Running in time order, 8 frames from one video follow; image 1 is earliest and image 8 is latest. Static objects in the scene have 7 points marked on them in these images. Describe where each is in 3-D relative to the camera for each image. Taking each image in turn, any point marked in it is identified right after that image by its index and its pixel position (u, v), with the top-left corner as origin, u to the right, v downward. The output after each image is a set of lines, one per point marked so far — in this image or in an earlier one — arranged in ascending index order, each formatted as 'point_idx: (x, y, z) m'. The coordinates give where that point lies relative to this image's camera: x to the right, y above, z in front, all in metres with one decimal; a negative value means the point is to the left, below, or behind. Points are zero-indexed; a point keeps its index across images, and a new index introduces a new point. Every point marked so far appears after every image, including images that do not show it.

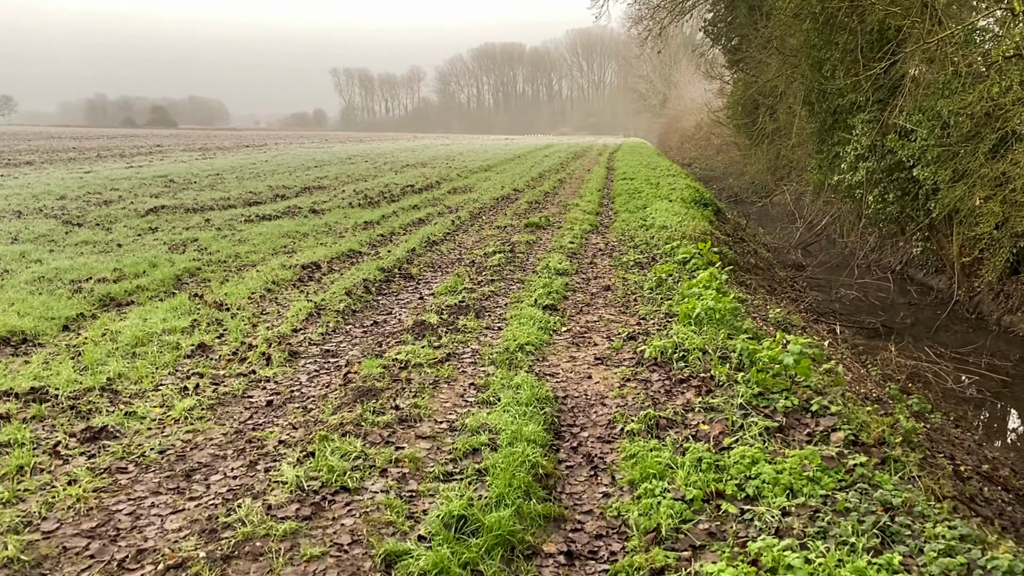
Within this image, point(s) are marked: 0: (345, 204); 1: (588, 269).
0: (-3.0, +1.5, +14.5) m
1: (+0.8, +0.2, +8.9) m
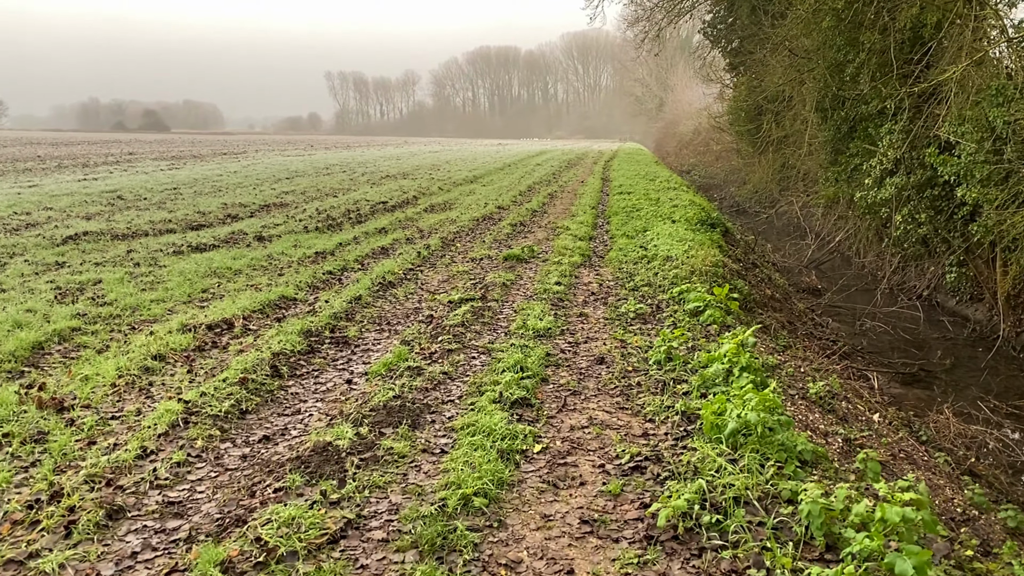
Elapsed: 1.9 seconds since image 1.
0: (-3.4, +0.9, +12.6) m
1: (+0.6, -0.3, +7.0) m
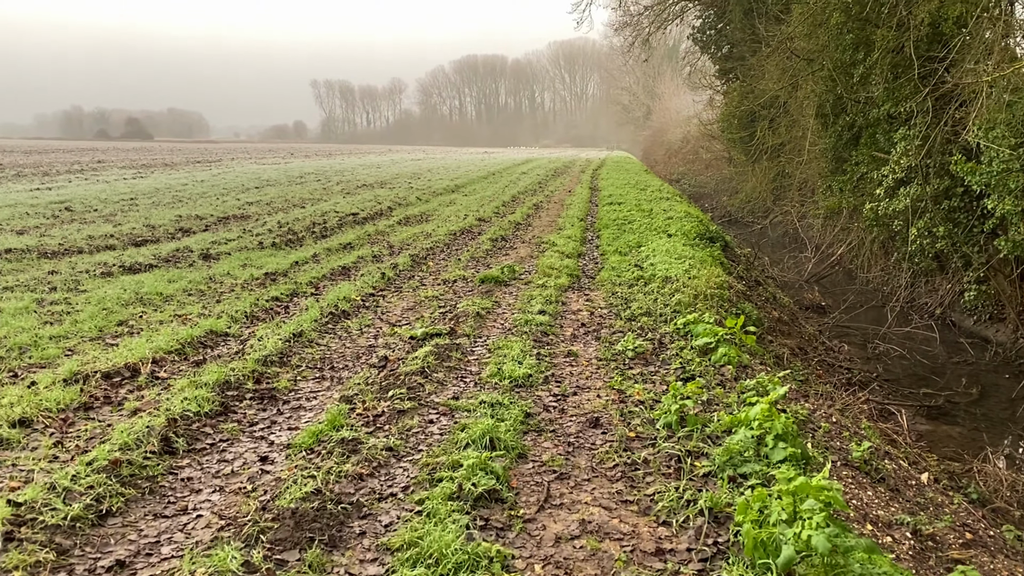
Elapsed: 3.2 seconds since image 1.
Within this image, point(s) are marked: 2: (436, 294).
0: (-3.6, +0.6, +11.3) m
1: (+0.4, -0.6, +5.7) m
2: (-0.8, -0.1, +8.2) m
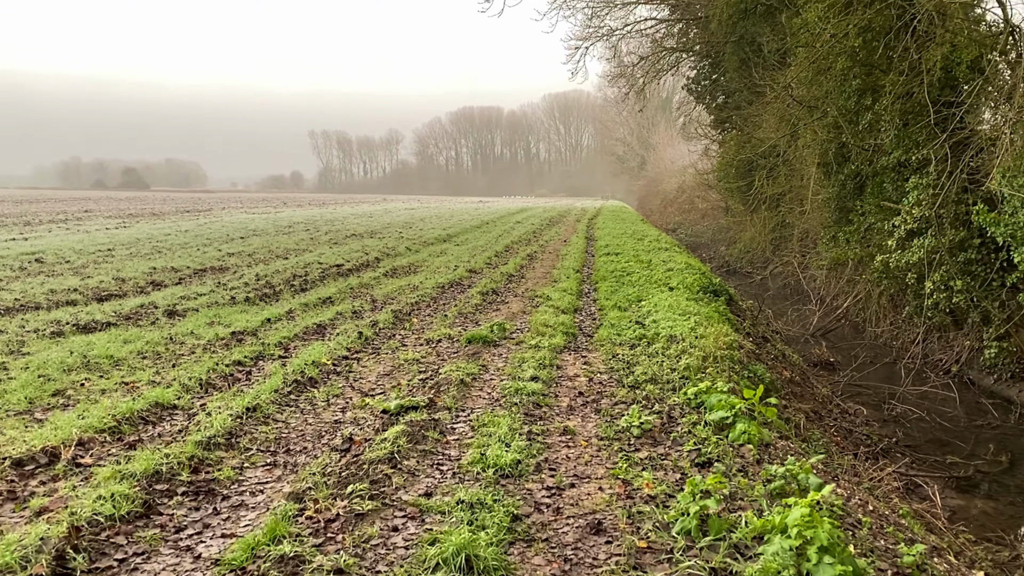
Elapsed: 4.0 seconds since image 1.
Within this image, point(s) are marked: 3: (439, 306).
0: (-3.8, -0.2, +10.5) m
1: (+0.3, -1.0, +4.9) m
2: (-0.9, -0.6, +7.4) m
3: (-0.9, -0.2, +10.3) m
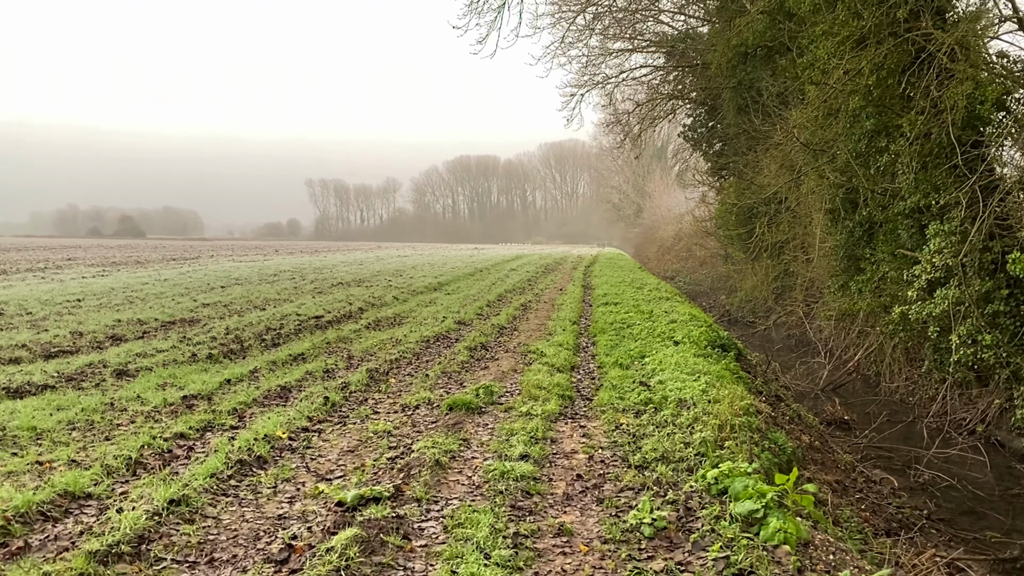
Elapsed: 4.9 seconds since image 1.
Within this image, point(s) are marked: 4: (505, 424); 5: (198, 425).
0: (-3.9, -0.8, +9.5) m
1: (+0.2, -1.4, +3.9) m
2: (-1.0, -1.1, +6.4) m
3: (-1.1, -0.9, +9.4) m
4: (-0.1, -1.1, +6.4) m
5: (-2.5, -1.1, +6.5) m
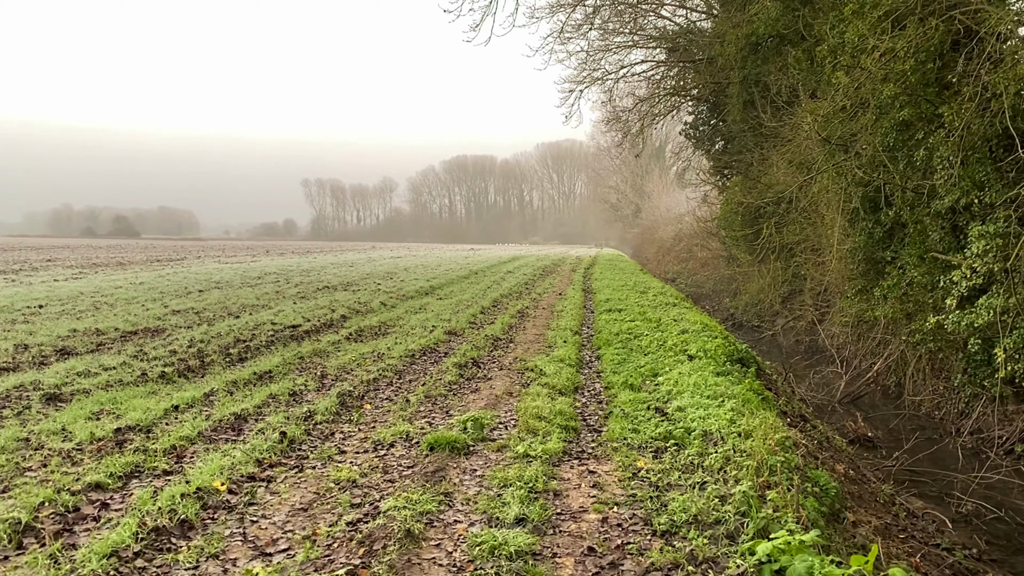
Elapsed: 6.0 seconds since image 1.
0: (-3.9, -0.9, +8.3) m
1: (+0.2, -1.5, +2.7) m
2: (-1.0, -1.2, +5.2) m
3: (-1.1, -1.0, +8.2) m
4: (-0.1, -1.2, +5.2) m
5: (-2.6, -1.2, +5.3) m
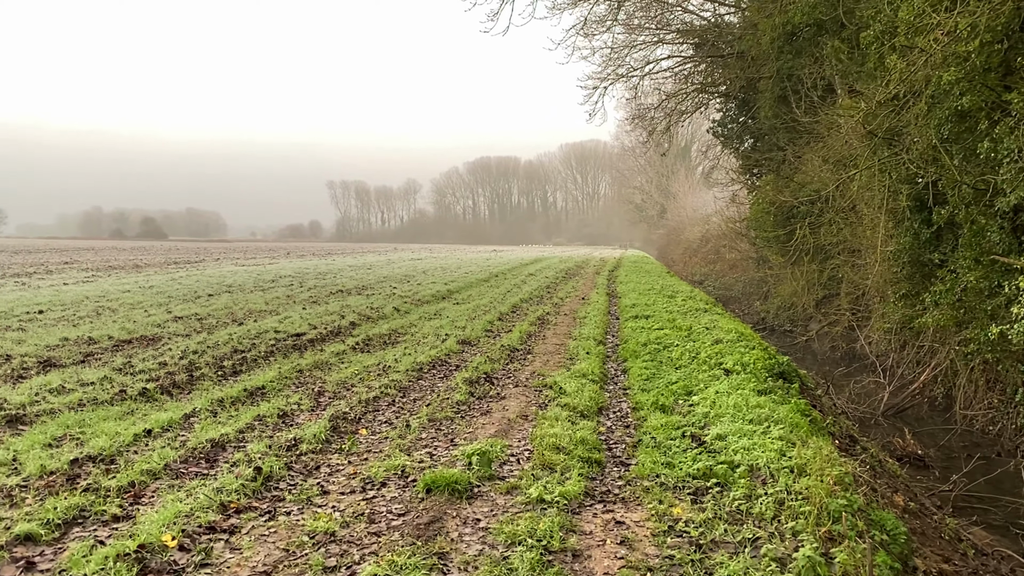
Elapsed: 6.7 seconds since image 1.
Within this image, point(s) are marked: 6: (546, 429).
0: (-3.8, -1.0, +7.6) m
1: (+0.1, -1.5, +1.9) m
2: (-1.0, -1.3, +4.4) m
3: (-1.0, -1.1, +7.3) m
4: (0.0, -1.3, +4.3) m
5: (-2.5, -1.3, +4.5) m
6: (+0.3, -1.1, +6.3) m
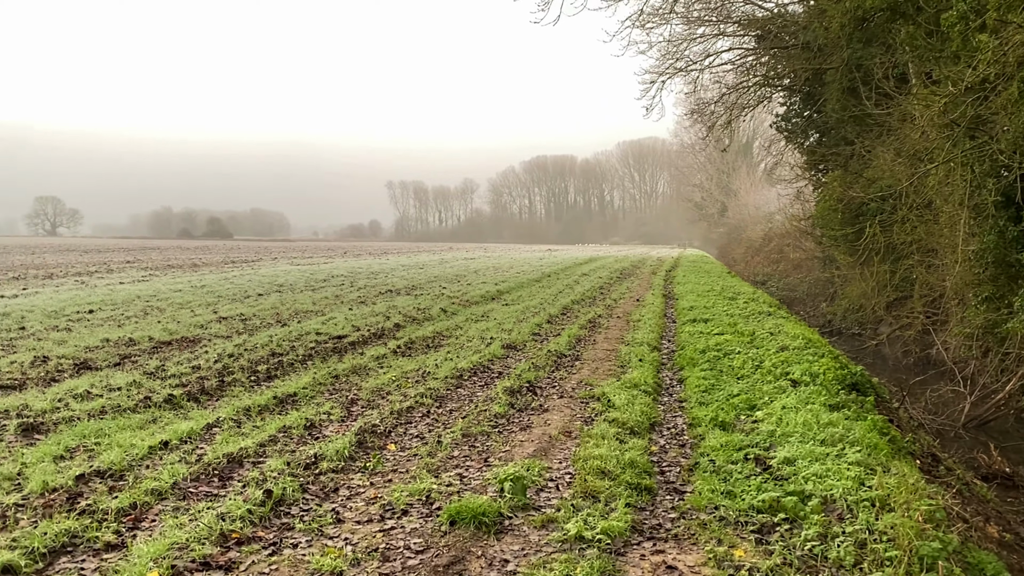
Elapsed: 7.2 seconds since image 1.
0: (-3.4, -1.0, +7.3) m
1: (+0.1, -1.6, +1.3) m
2: (-0.8, -1.3, +3.9) m
3: (-0.6, -1.1, +6.8) m
4: (+0.1, -1.3, +3.8) m
5: (-2.3, -1.3, +4.1) m
6: (+0.6, -1.1, +5.7) m
